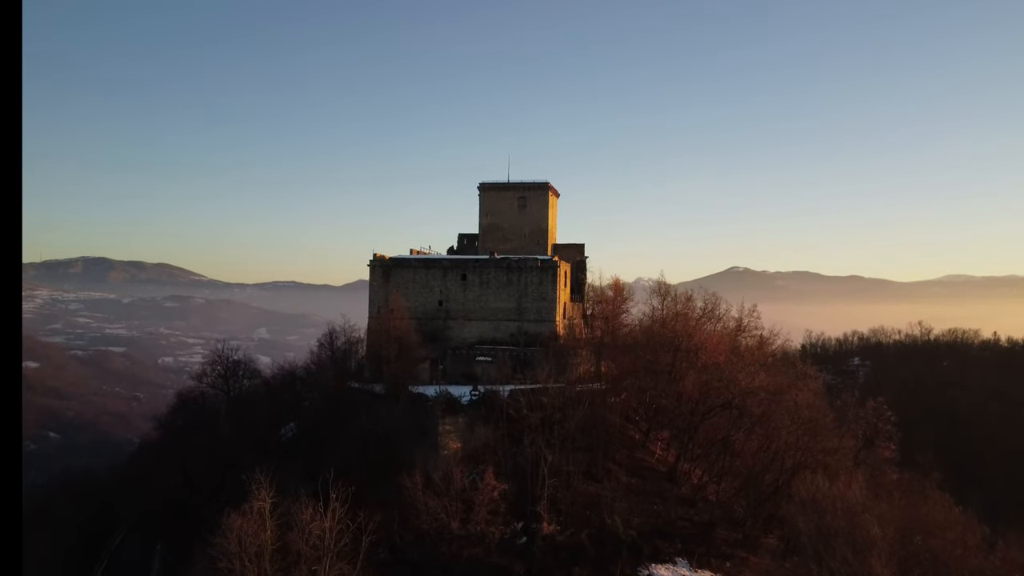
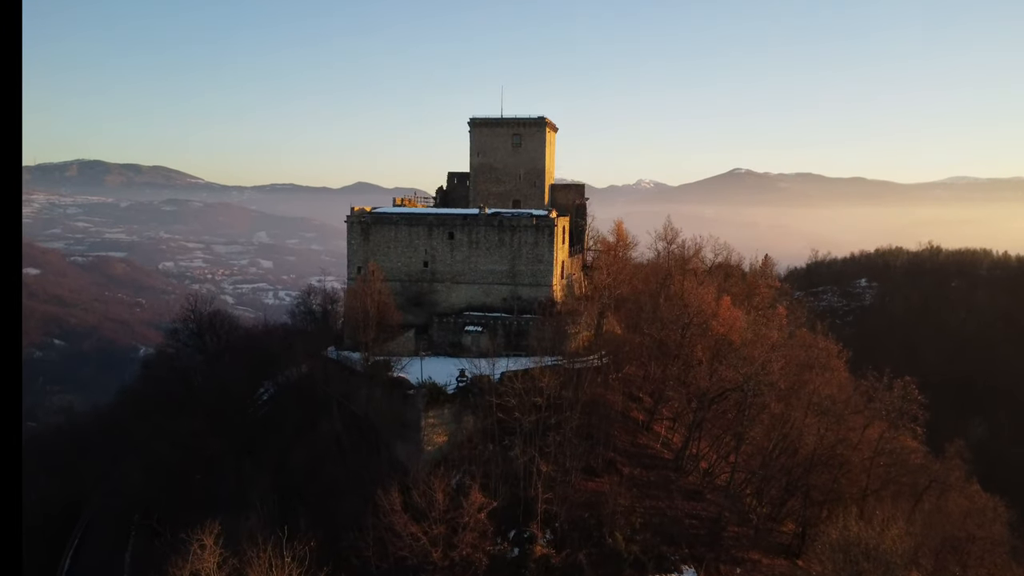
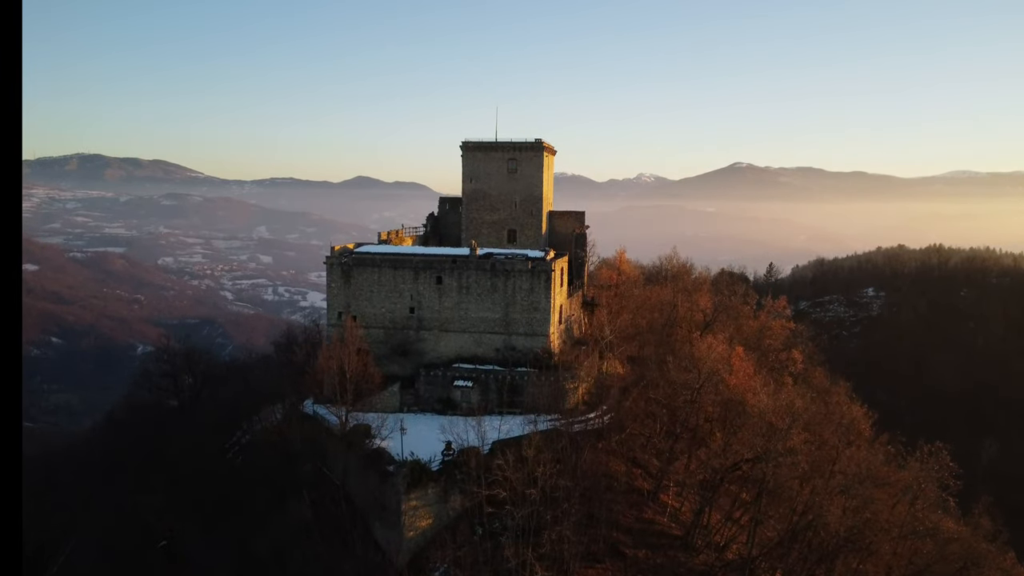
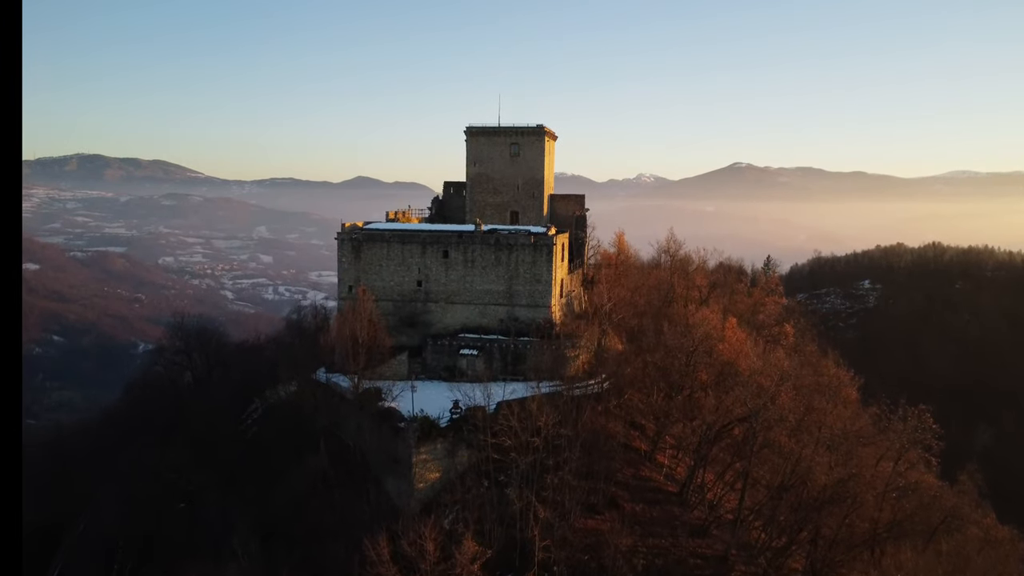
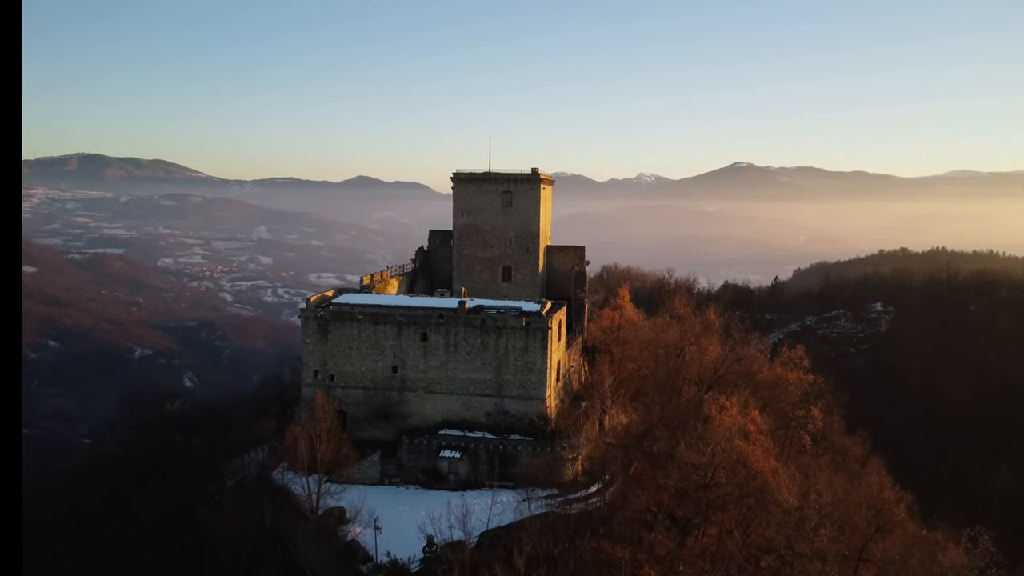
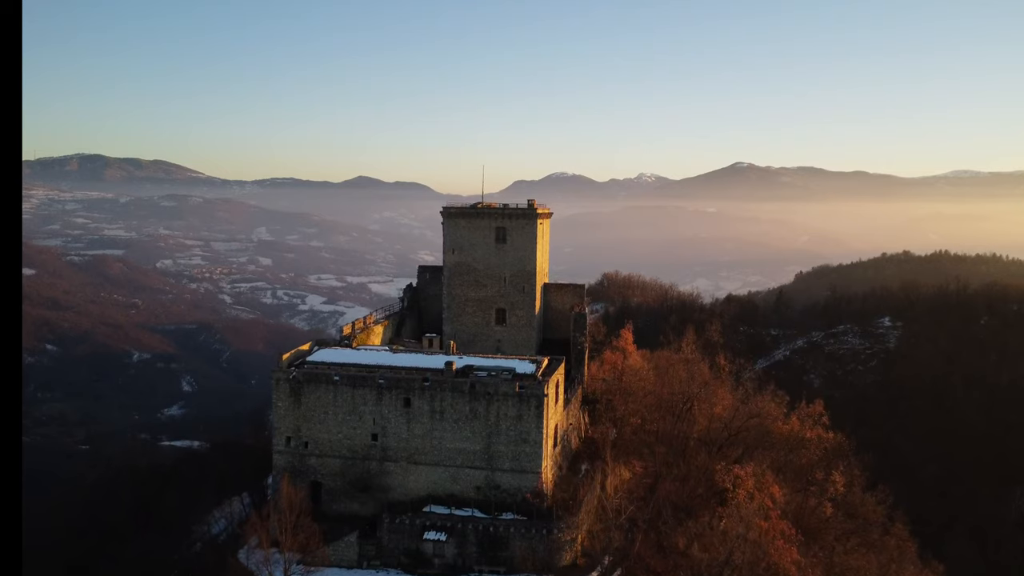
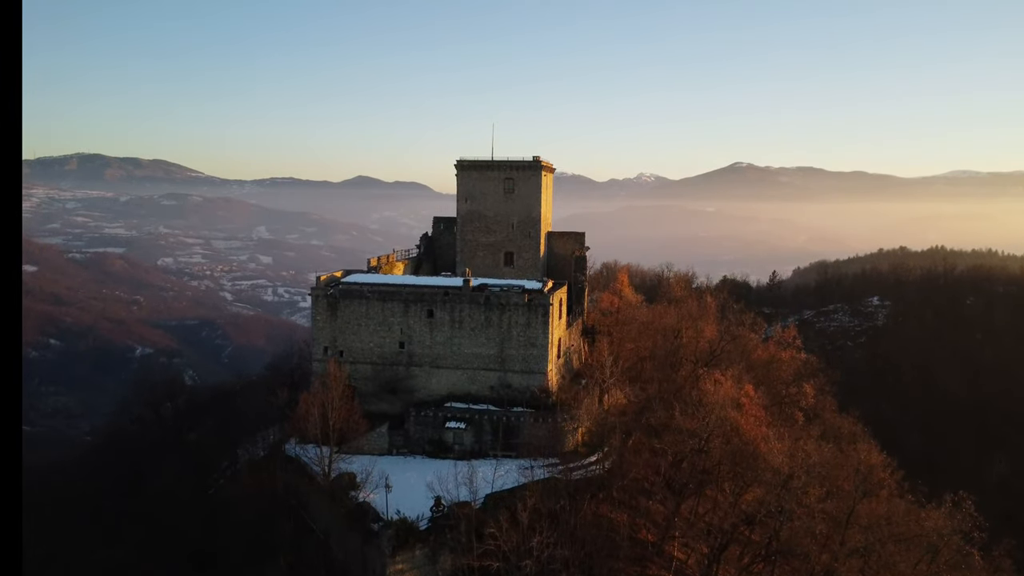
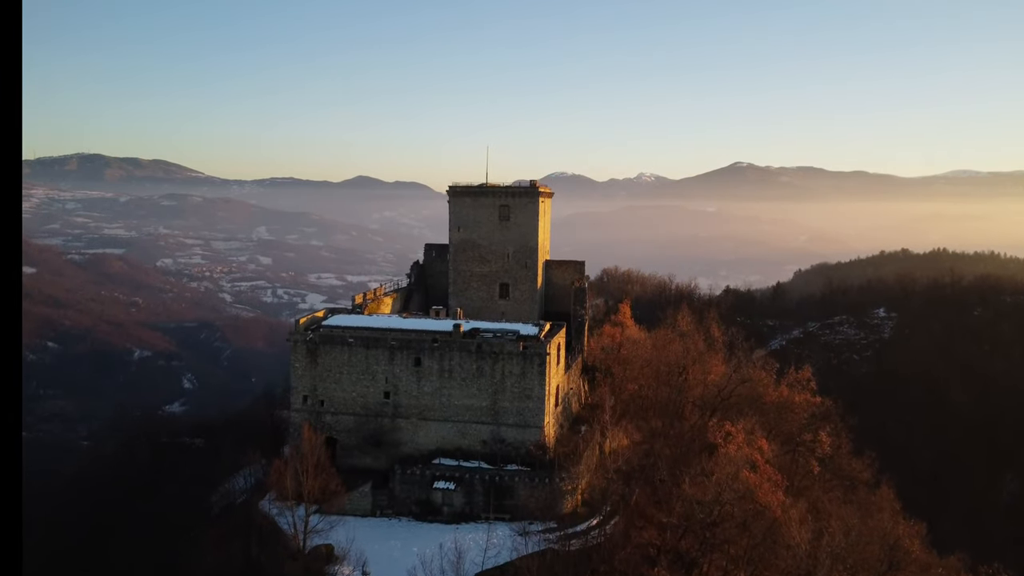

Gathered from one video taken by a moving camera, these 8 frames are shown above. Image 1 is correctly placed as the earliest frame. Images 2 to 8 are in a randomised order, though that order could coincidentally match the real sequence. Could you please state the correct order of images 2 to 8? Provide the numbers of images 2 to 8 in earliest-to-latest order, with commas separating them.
2, 4, 3, 7, 5, 8, 6
